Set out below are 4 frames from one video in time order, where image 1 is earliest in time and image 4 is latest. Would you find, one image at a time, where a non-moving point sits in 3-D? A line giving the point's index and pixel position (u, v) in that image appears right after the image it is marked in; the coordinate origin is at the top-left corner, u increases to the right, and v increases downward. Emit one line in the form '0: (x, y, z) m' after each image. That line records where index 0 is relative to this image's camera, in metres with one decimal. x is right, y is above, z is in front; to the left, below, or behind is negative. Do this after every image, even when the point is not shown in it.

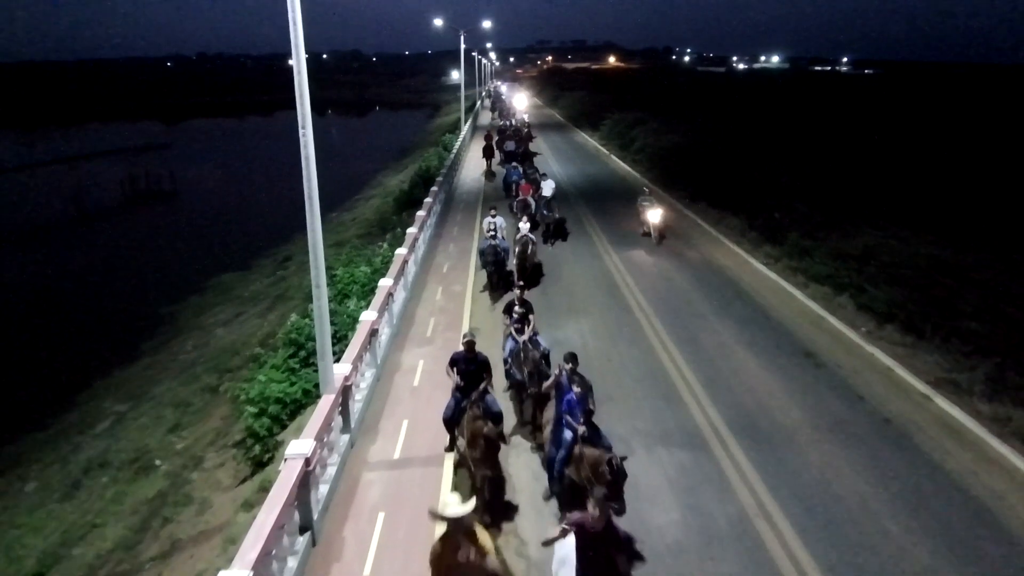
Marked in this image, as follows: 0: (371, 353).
0: (-3.6, -1.7, +14.0) m
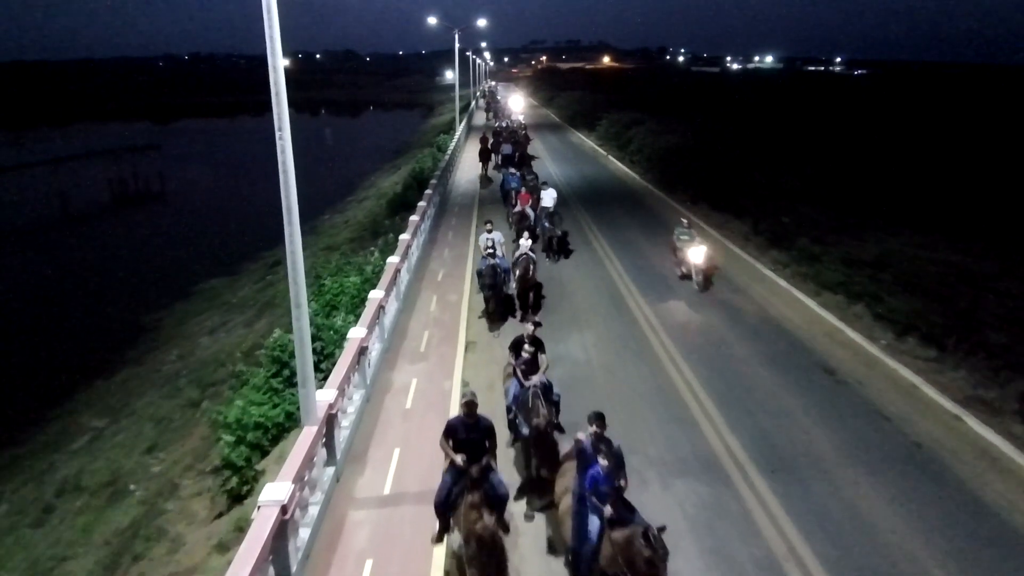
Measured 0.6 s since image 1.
0: (-3.6, -2.0, +12.9) m
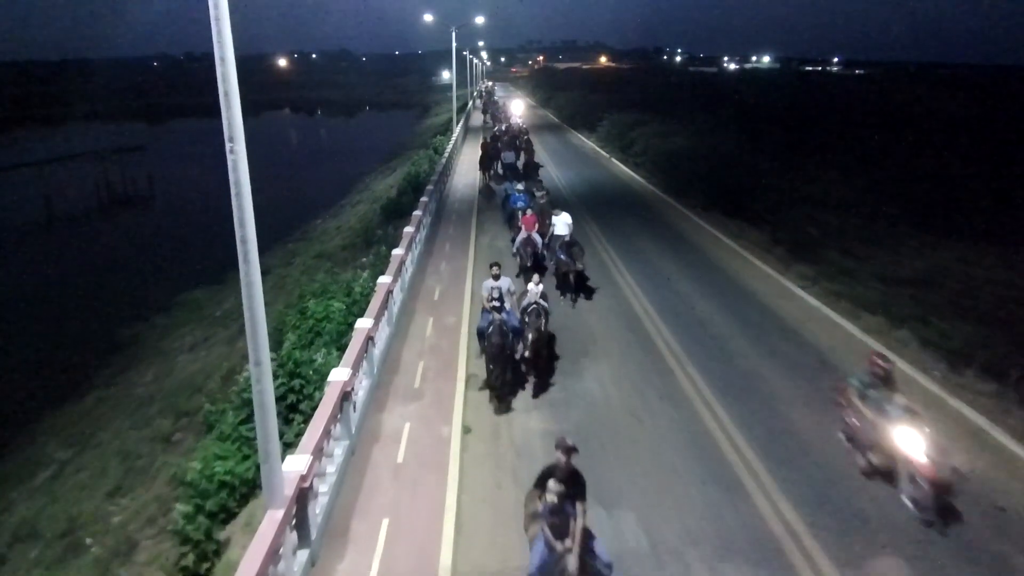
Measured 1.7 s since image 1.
0: (-3.4, -2.7, +11.0) m
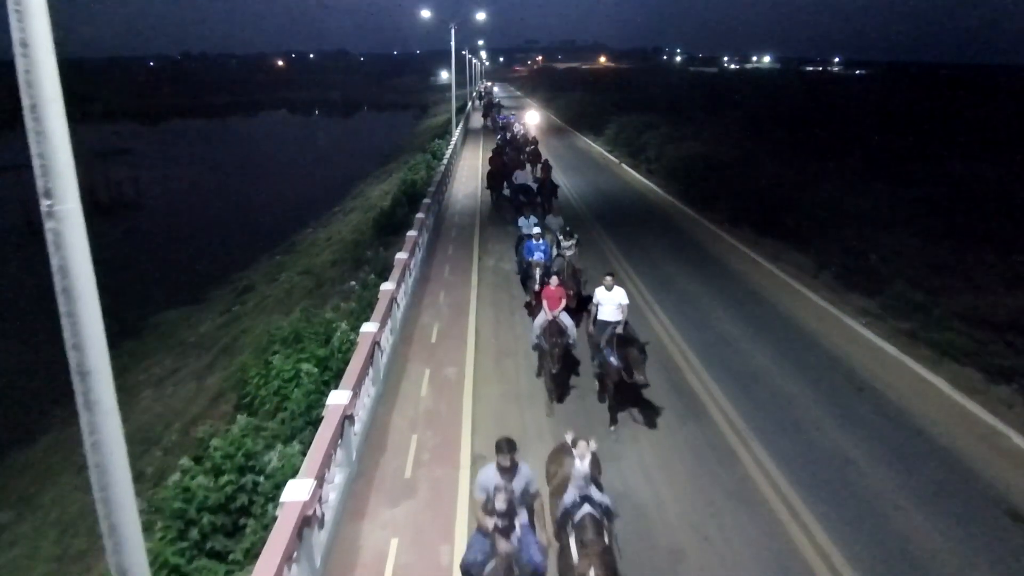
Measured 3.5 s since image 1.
0: (-3.0, -3.9, +7.9) m
